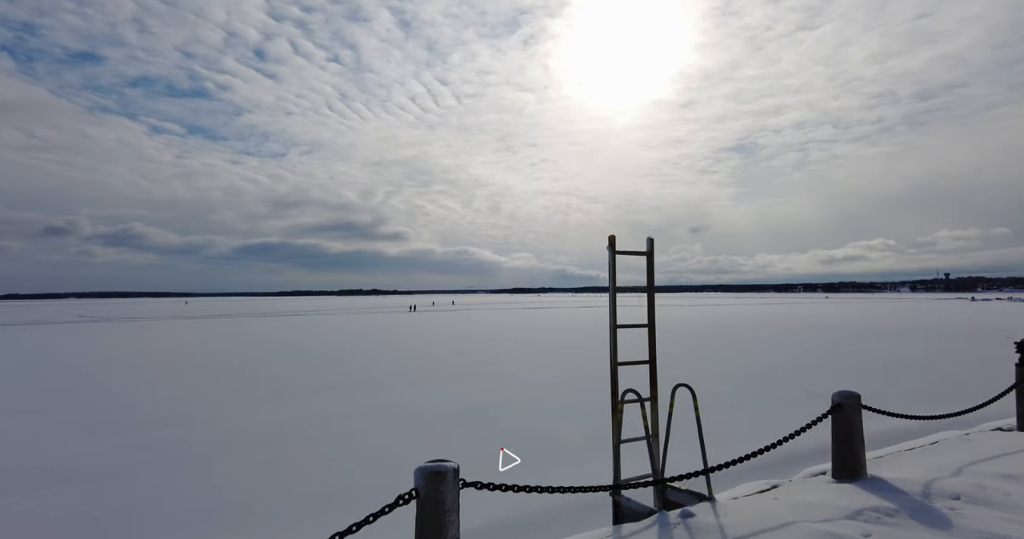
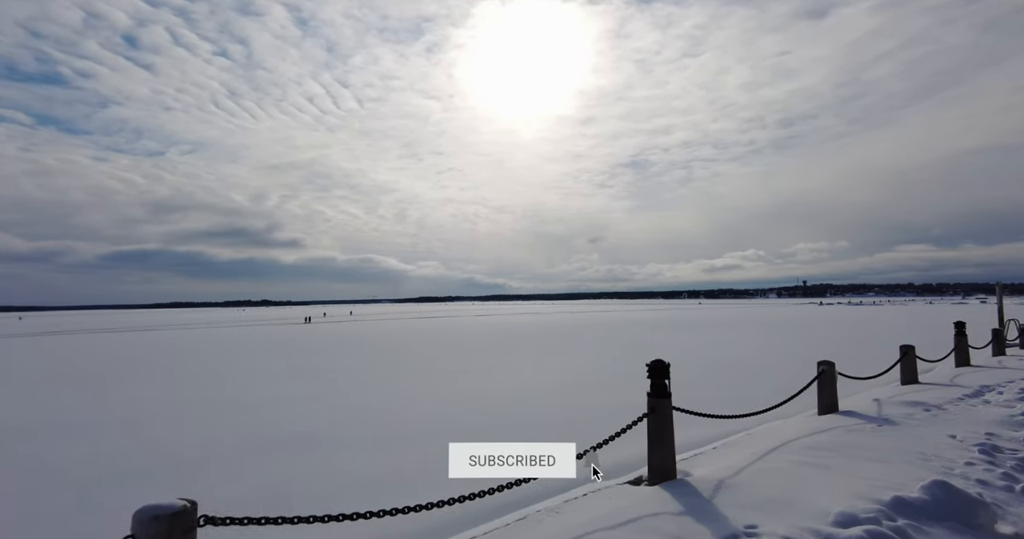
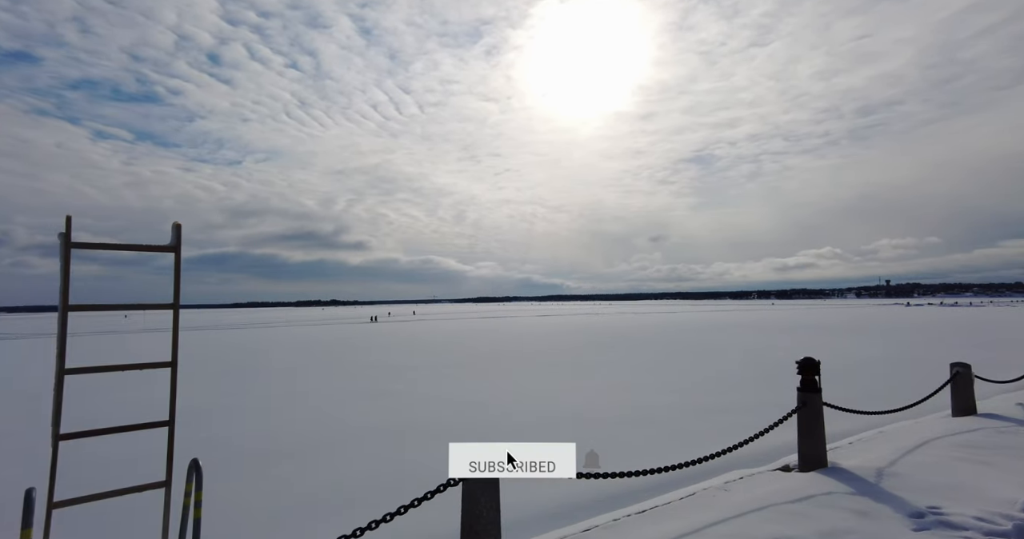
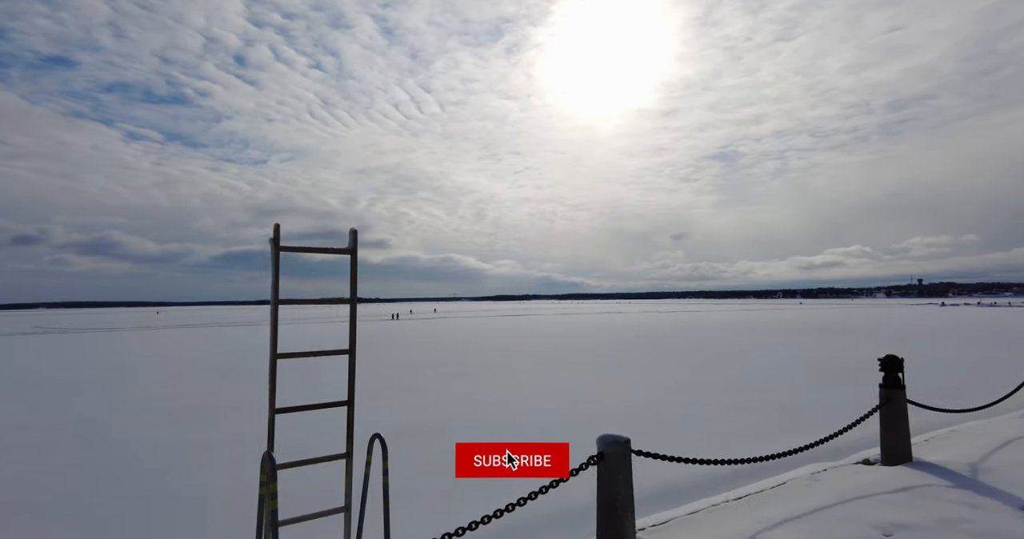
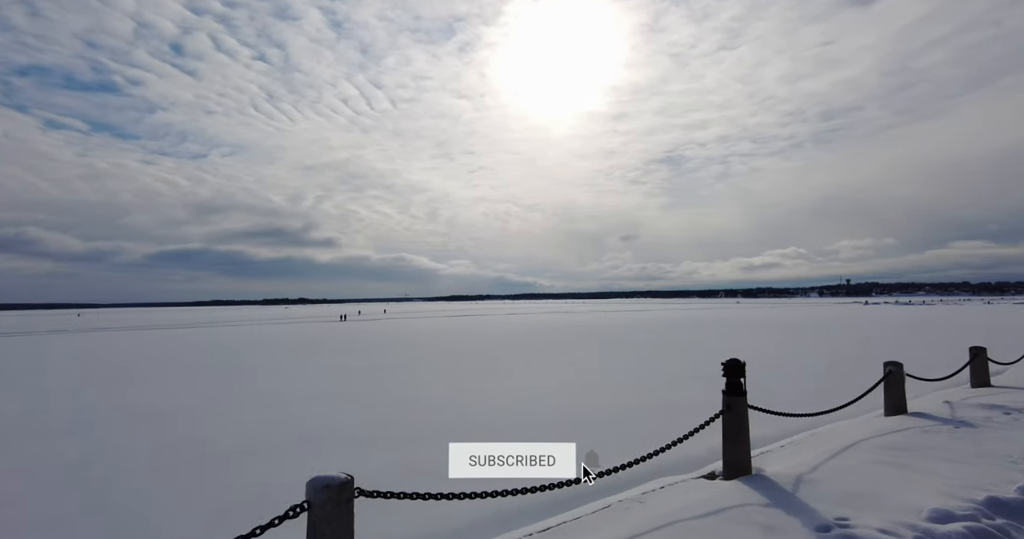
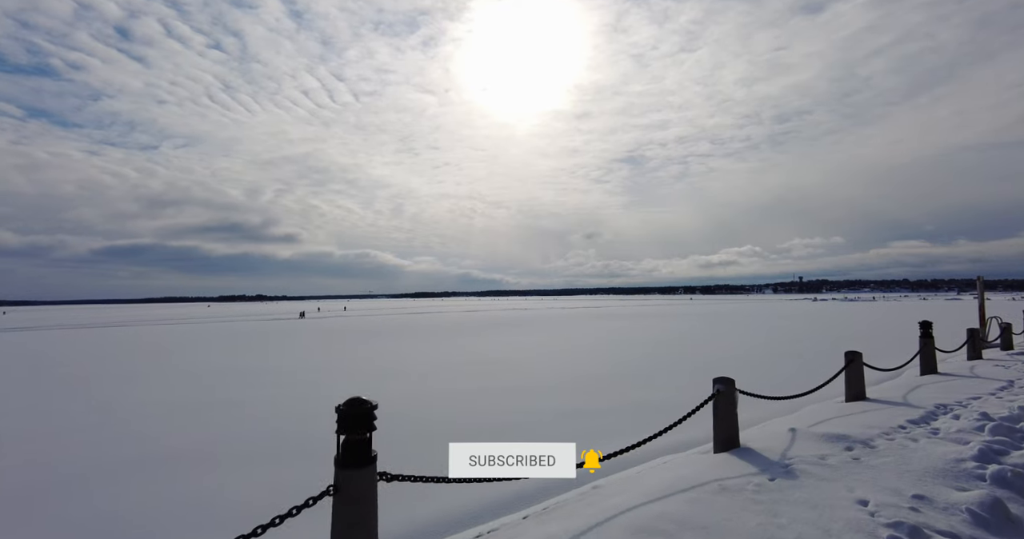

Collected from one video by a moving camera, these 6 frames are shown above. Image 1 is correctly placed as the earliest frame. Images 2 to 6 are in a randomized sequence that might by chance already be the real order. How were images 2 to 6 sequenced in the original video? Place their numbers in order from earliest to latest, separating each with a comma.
4, 3, 5, 2, 6
